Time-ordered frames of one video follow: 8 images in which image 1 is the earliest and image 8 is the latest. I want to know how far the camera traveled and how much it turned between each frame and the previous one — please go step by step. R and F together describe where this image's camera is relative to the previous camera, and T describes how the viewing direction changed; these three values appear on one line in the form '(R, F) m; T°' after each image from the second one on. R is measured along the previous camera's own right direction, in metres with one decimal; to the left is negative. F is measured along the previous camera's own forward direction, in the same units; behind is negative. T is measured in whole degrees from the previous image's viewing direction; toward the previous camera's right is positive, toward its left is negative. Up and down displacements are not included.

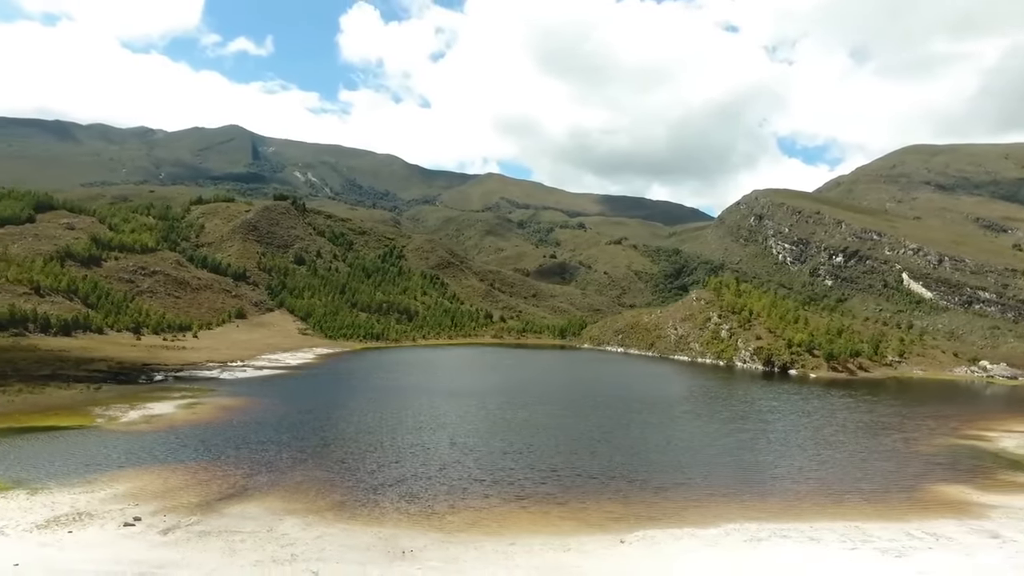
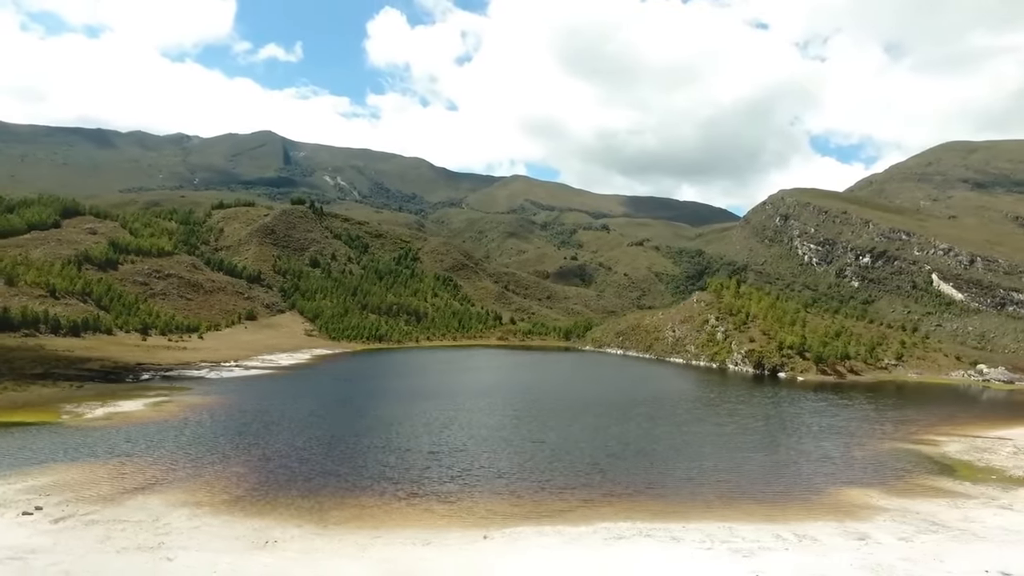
(+6.2, -0.7) m; -3°
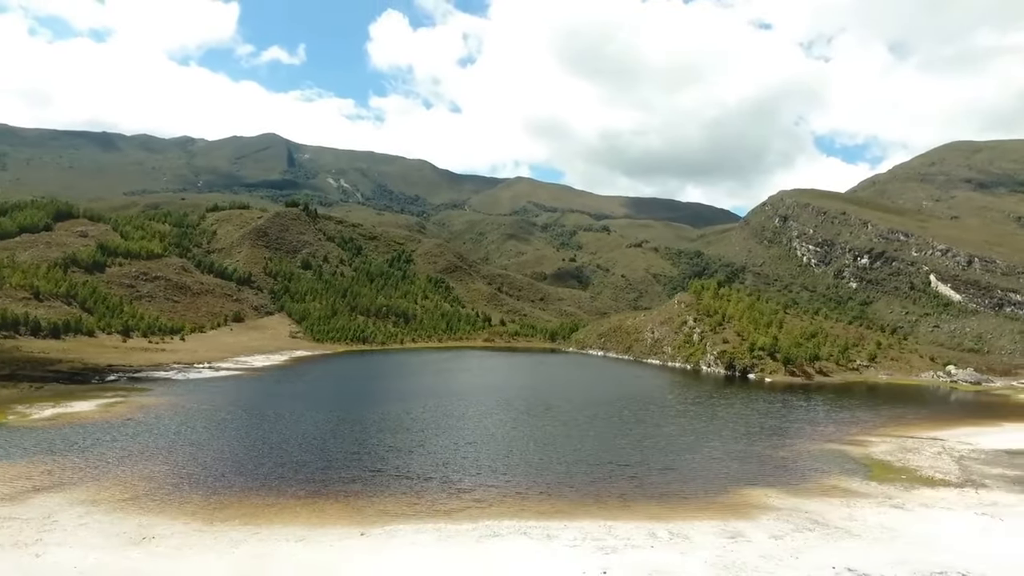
(+5.0, -0.5) m; -1°
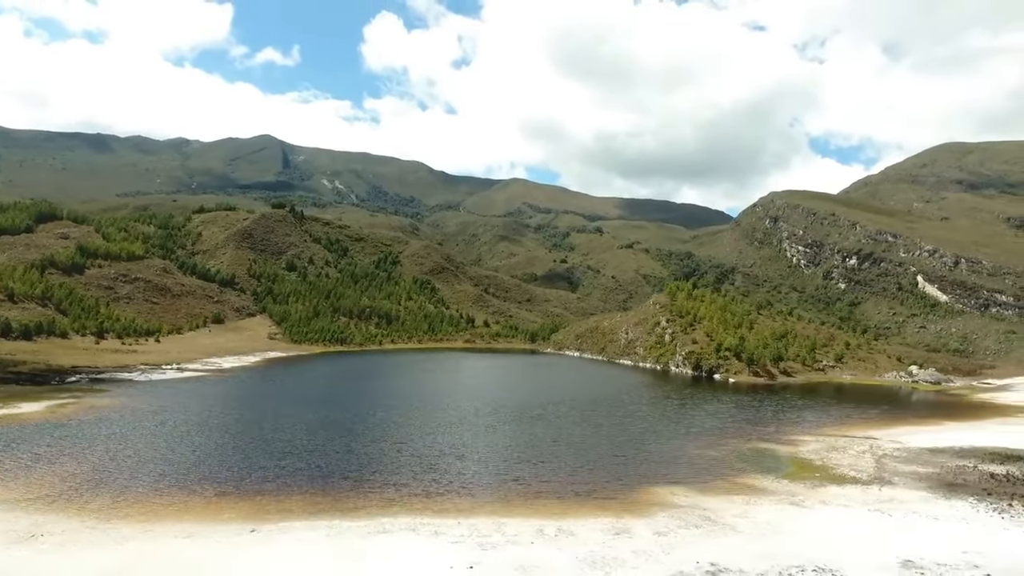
(+4.3, -0.5) m; 0°
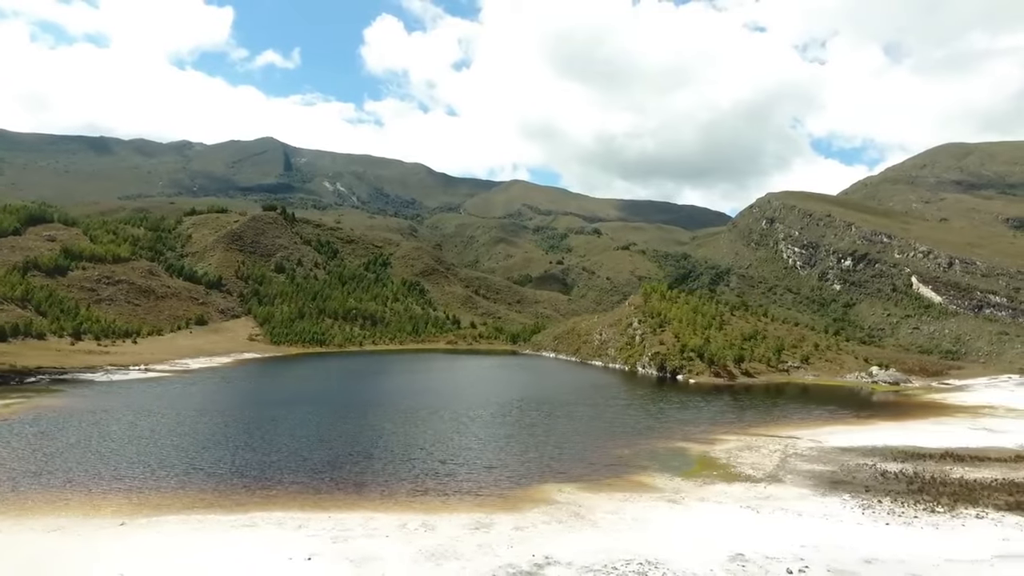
(+5.7, -0.6) m; 0°
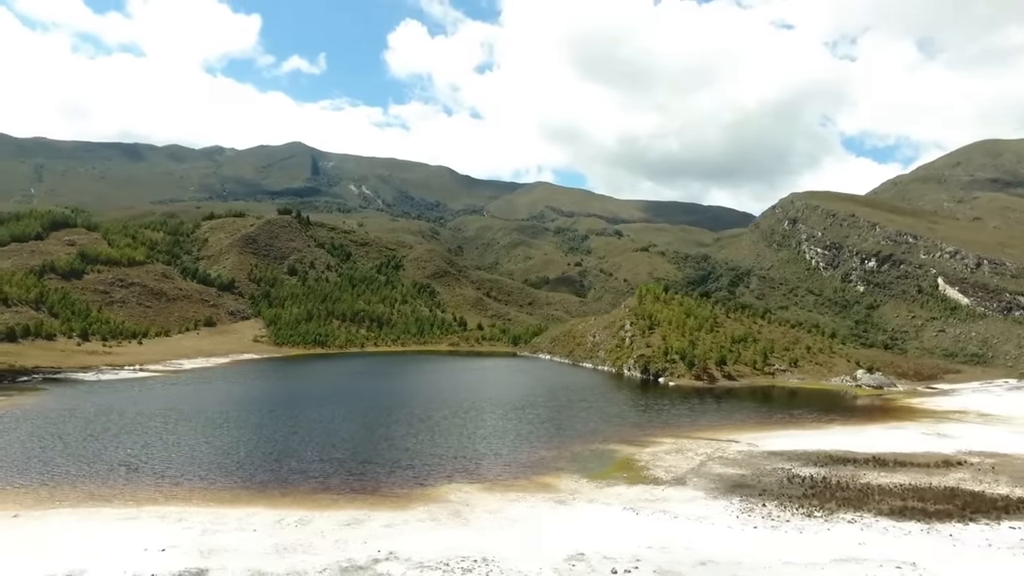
(+6.5, -0.5) m; -3°
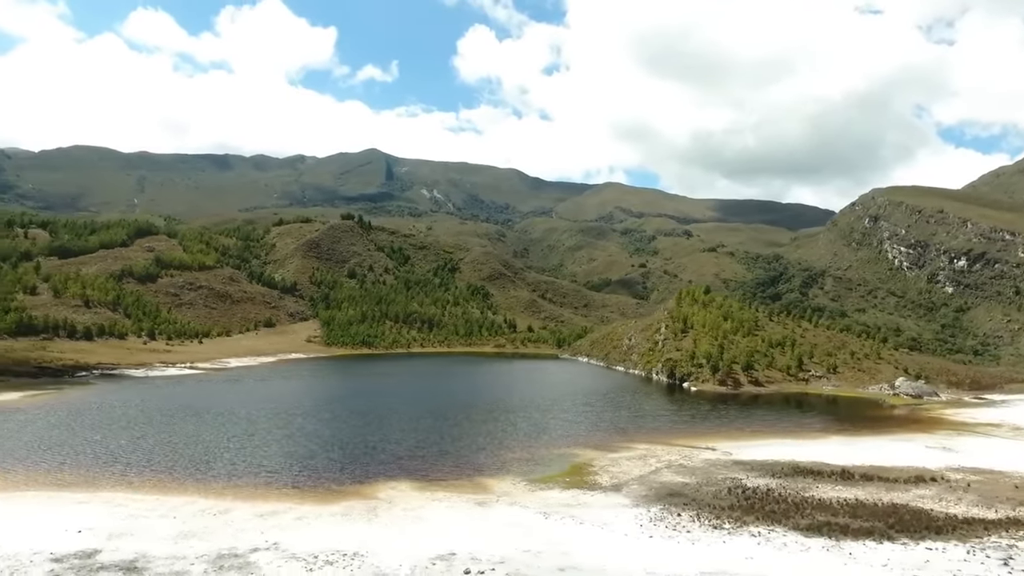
(+7.3, -0.1) m; -7°
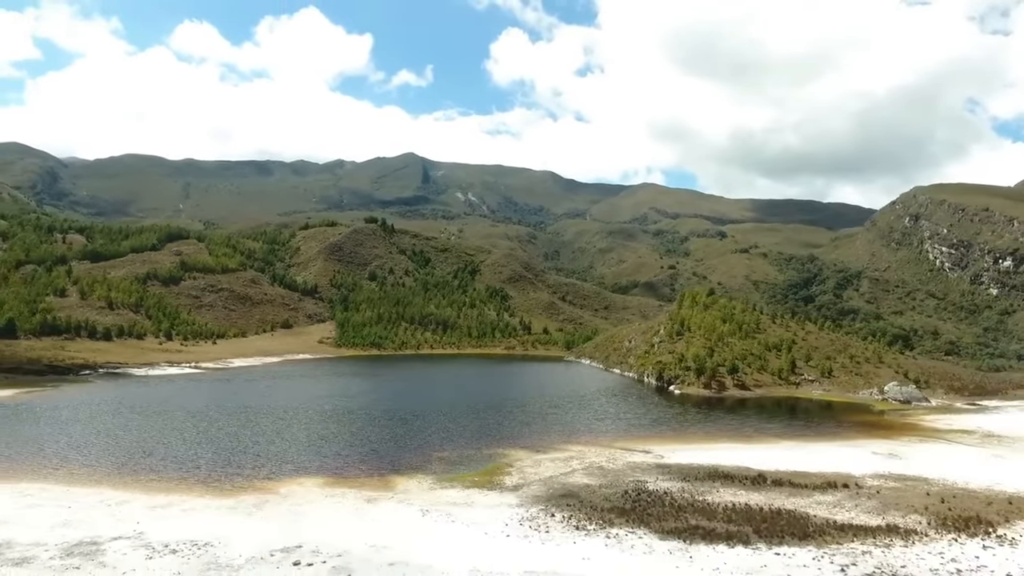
(+7.3, -0.3) m; -4°
